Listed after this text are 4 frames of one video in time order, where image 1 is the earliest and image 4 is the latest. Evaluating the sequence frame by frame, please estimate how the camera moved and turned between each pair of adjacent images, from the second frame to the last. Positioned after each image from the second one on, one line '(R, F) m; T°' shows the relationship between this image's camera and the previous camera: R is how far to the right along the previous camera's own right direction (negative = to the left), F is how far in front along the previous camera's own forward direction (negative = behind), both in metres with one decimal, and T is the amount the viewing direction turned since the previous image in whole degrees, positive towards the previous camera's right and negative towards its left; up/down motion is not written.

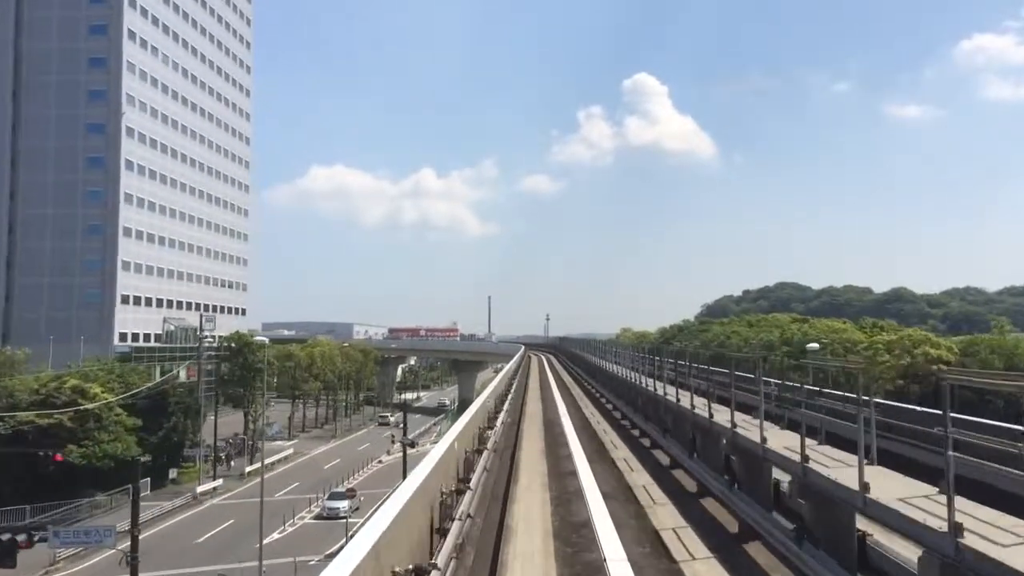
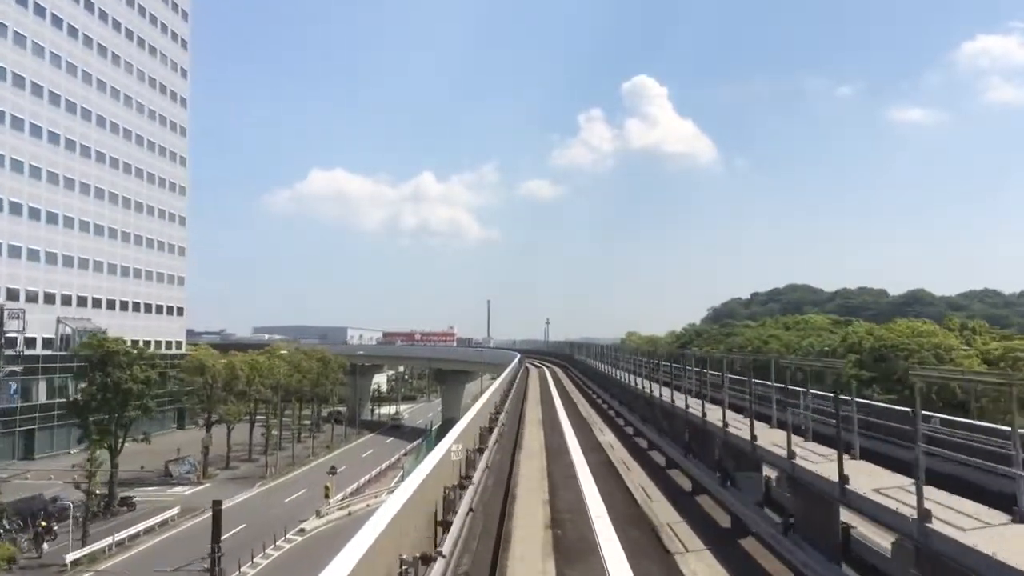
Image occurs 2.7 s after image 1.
(+0.1, +1.5) m; 0°
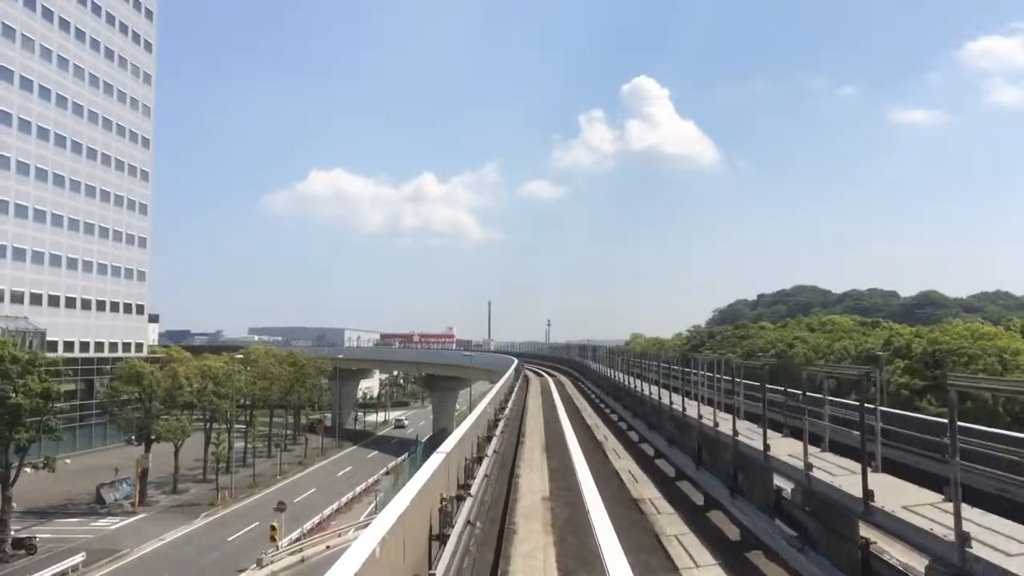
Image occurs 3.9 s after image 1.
(0.0, +0.7) m; 0°
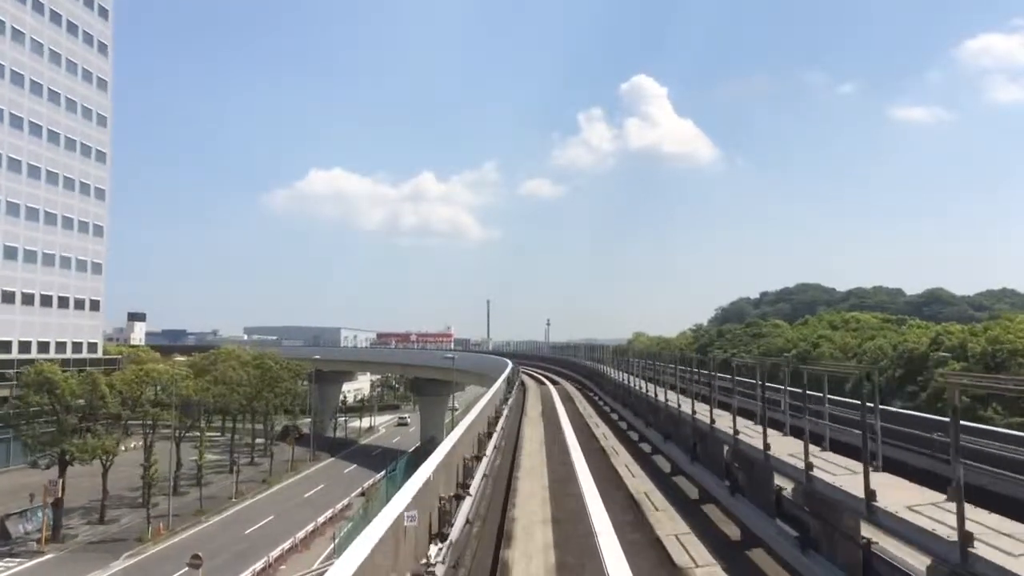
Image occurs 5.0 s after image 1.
(0.0, +0.6) m; 0°
